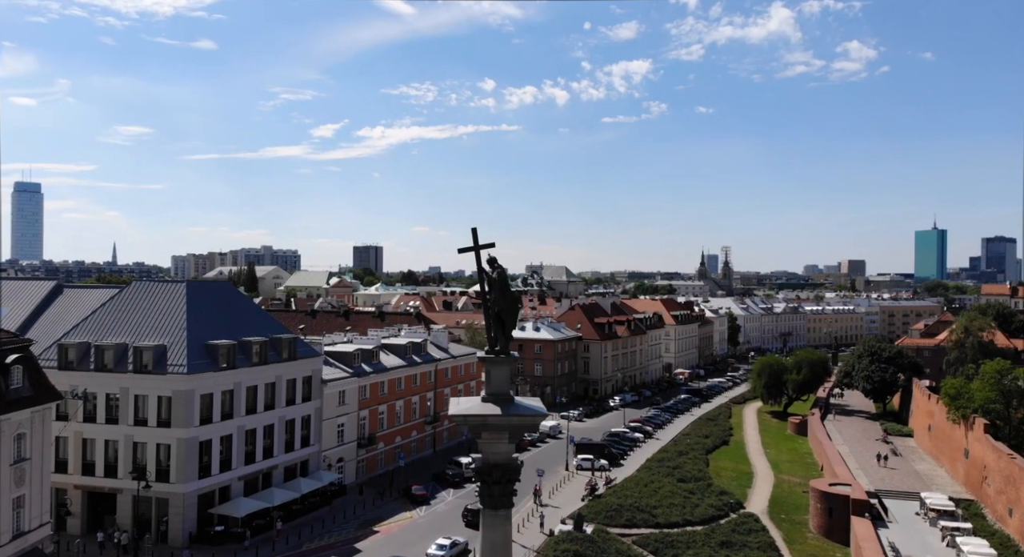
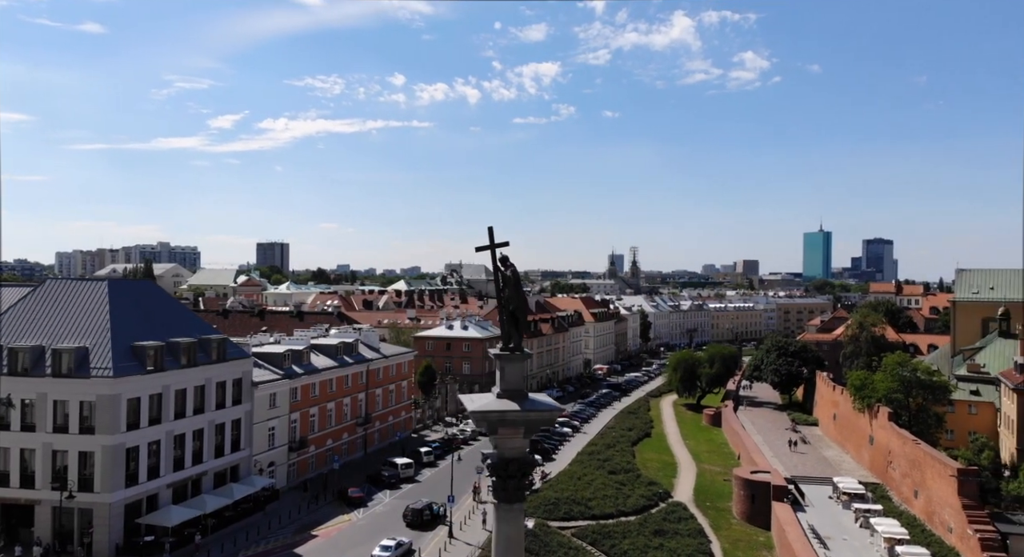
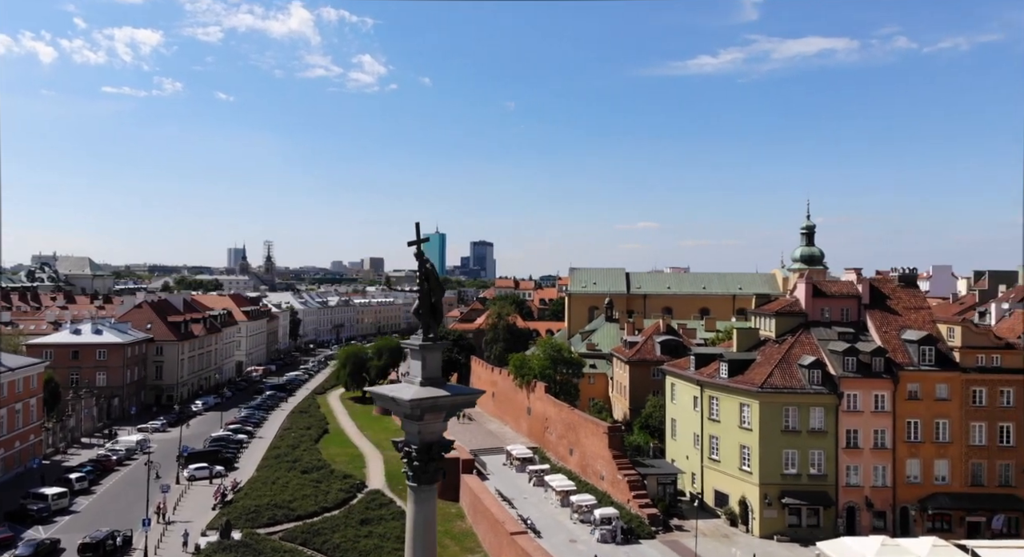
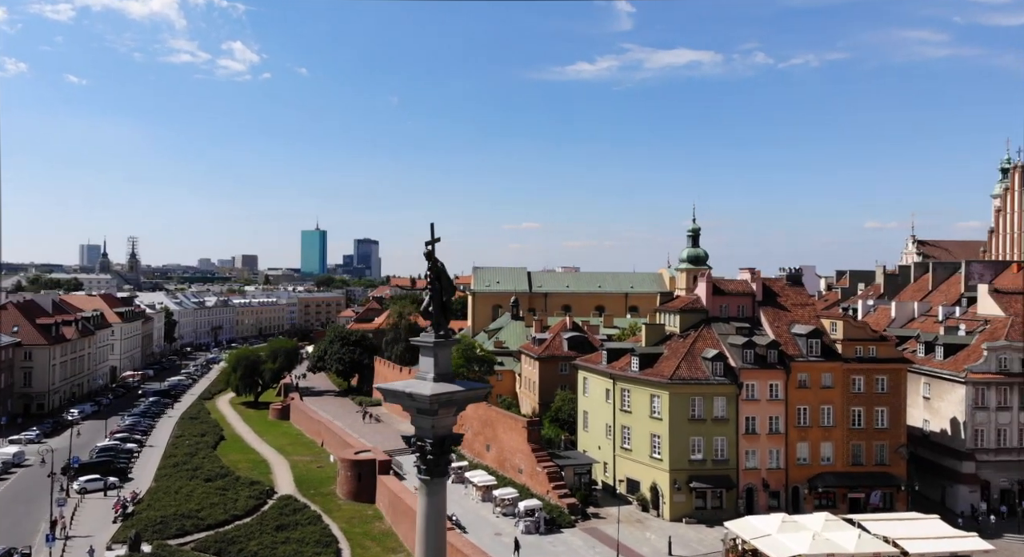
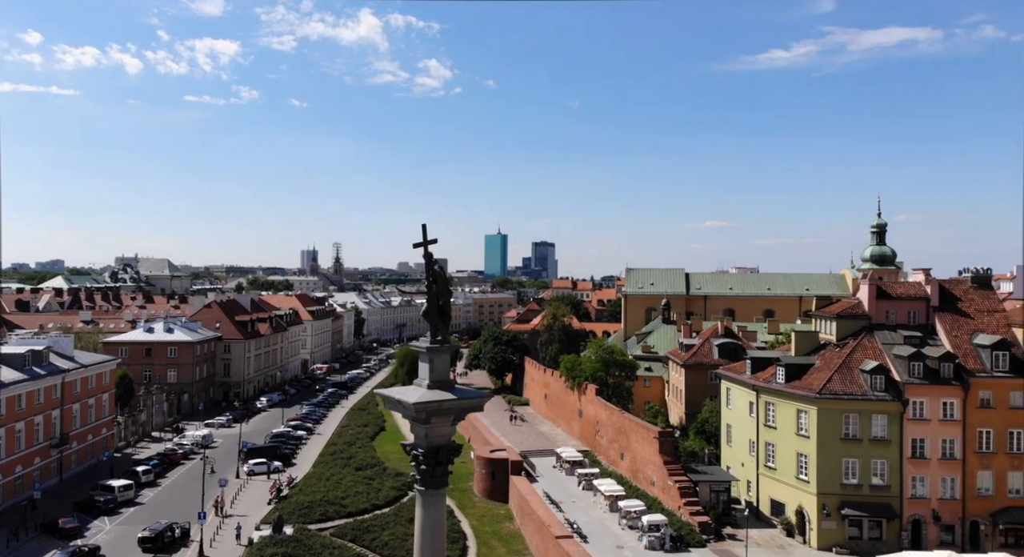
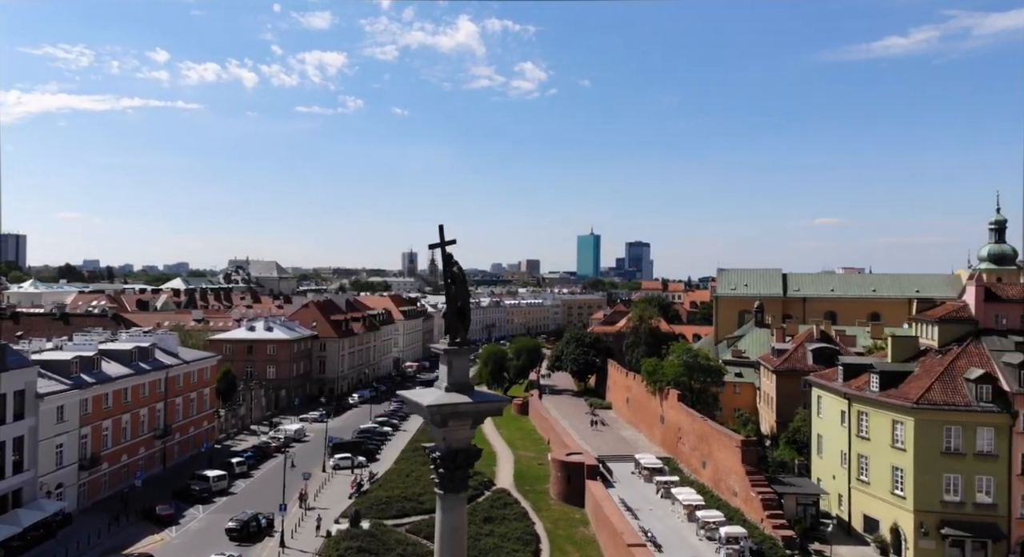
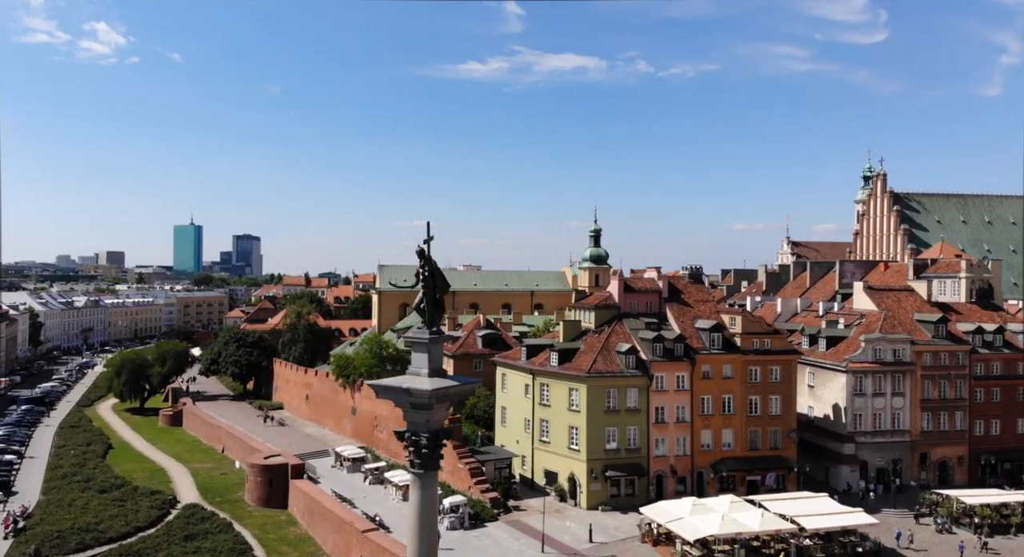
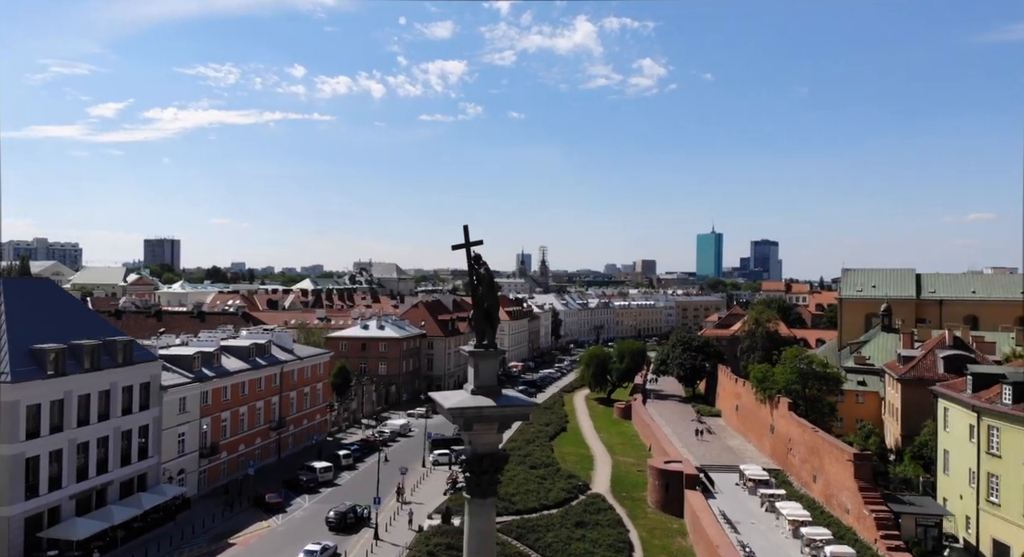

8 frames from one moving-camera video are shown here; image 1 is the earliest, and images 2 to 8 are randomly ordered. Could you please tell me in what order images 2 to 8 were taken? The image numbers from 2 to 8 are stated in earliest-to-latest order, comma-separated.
2, 8, 6, 5, 3, 4, 7
